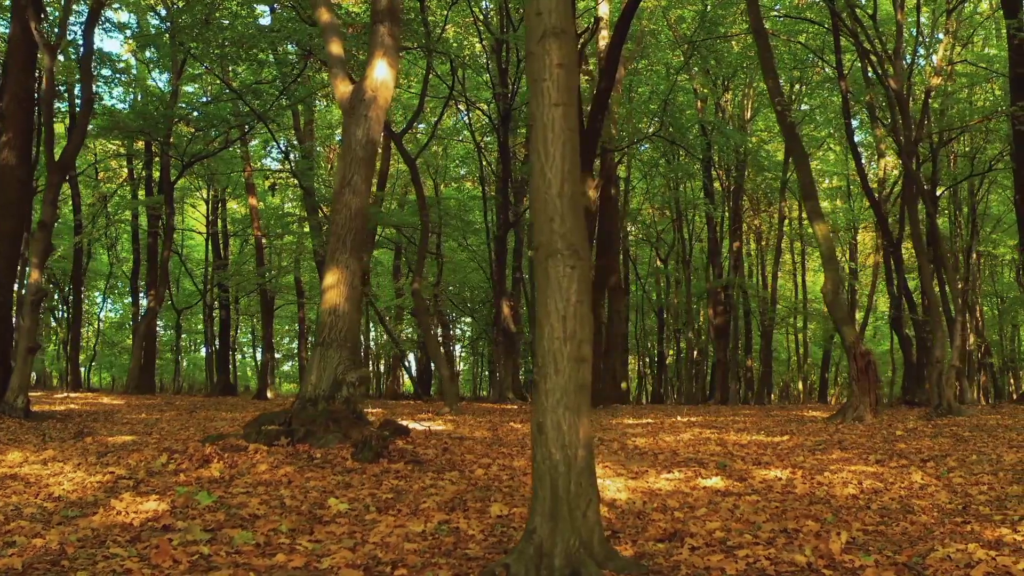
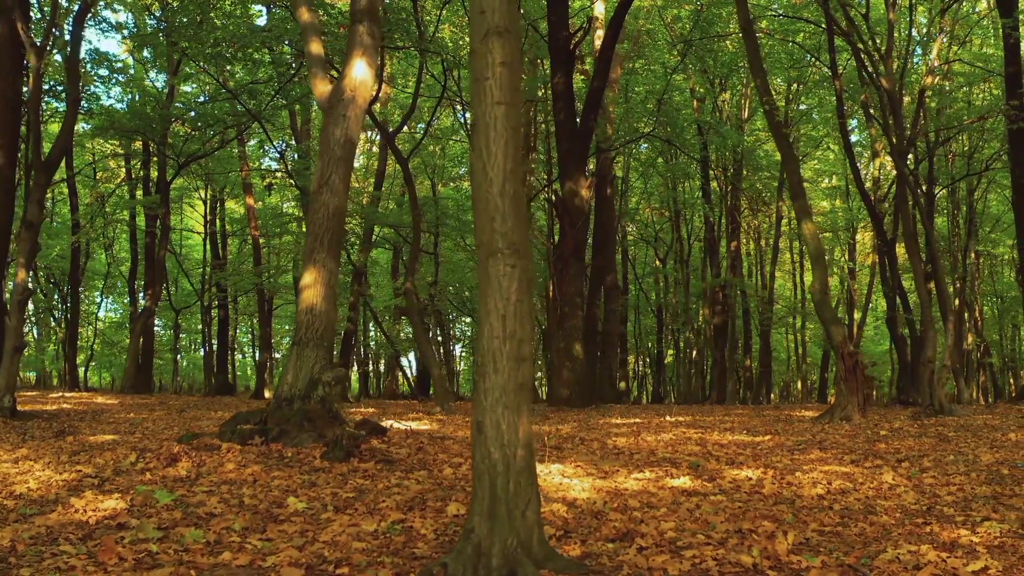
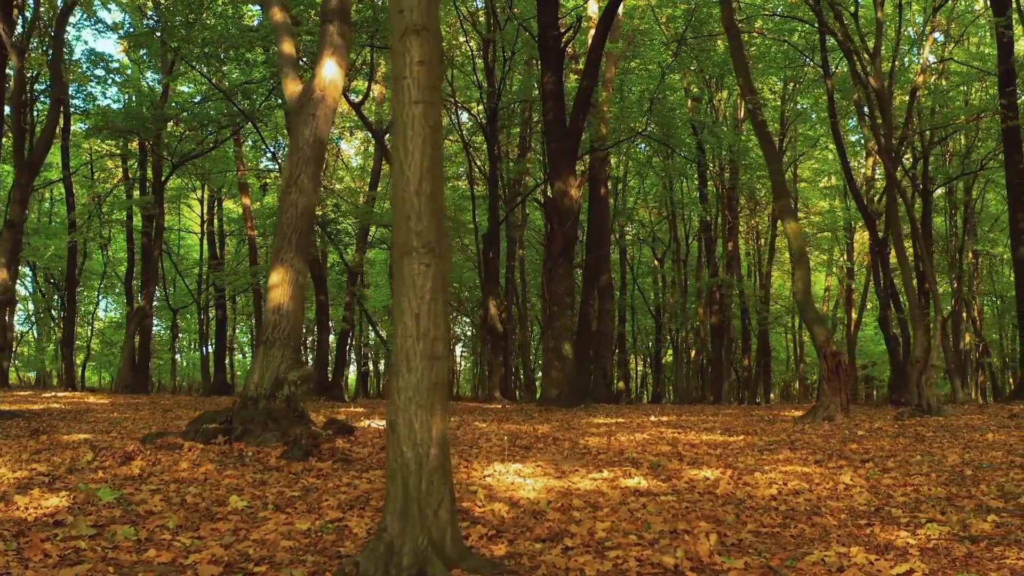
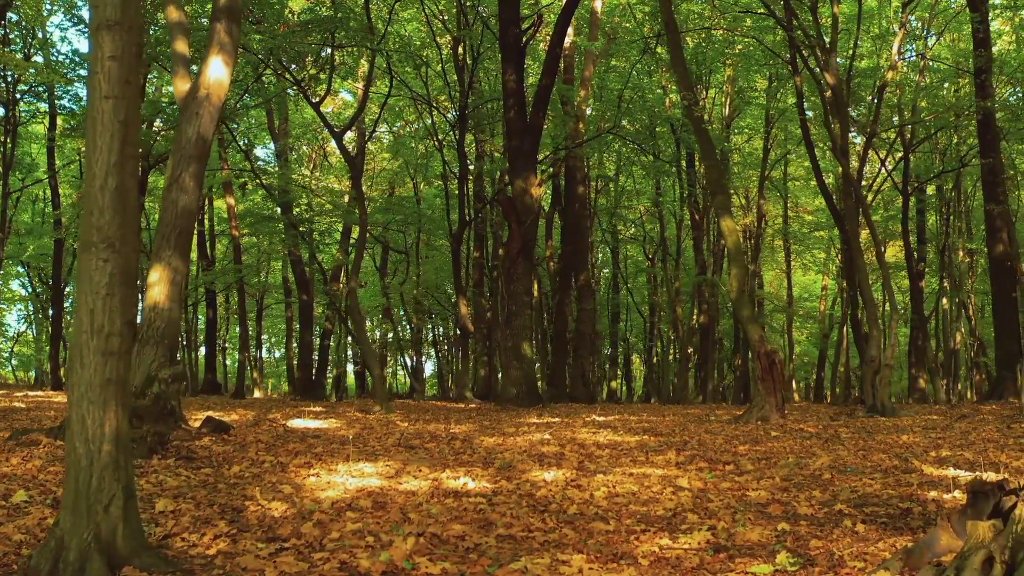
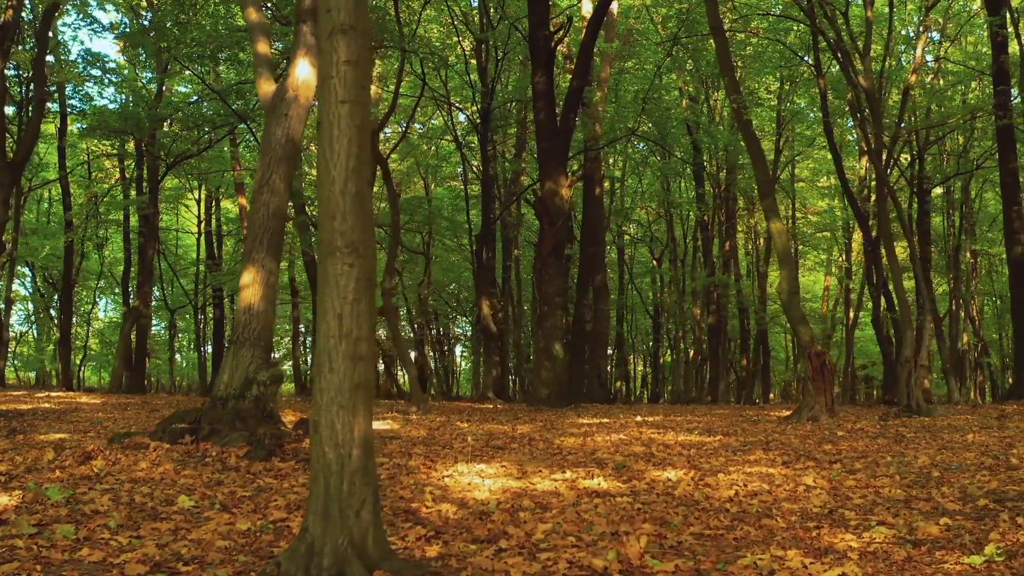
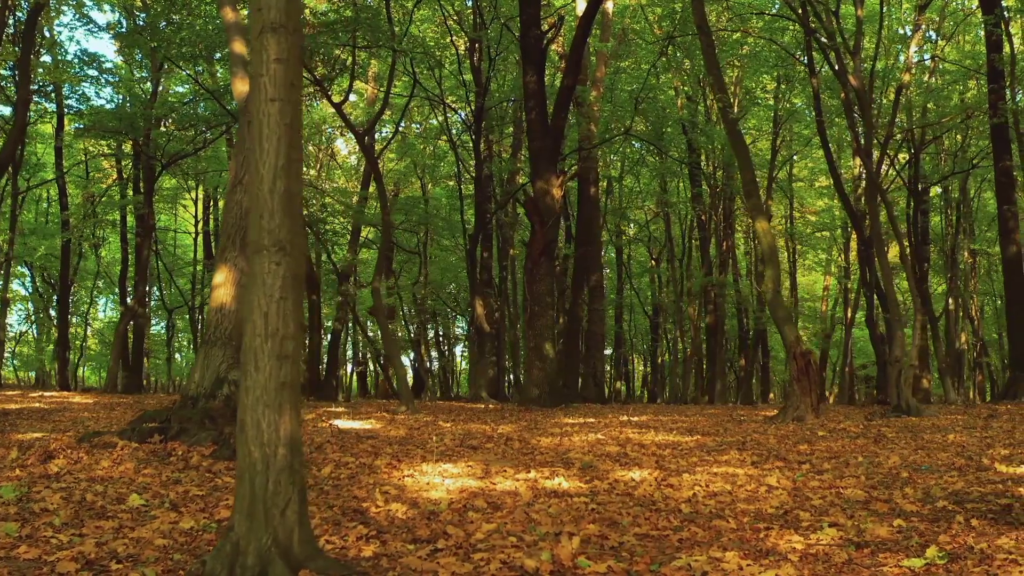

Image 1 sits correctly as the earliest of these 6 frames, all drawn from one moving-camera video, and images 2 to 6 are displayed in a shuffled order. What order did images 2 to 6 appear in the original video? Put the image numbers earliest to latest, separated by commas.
2, 3, 5, 6, 4
